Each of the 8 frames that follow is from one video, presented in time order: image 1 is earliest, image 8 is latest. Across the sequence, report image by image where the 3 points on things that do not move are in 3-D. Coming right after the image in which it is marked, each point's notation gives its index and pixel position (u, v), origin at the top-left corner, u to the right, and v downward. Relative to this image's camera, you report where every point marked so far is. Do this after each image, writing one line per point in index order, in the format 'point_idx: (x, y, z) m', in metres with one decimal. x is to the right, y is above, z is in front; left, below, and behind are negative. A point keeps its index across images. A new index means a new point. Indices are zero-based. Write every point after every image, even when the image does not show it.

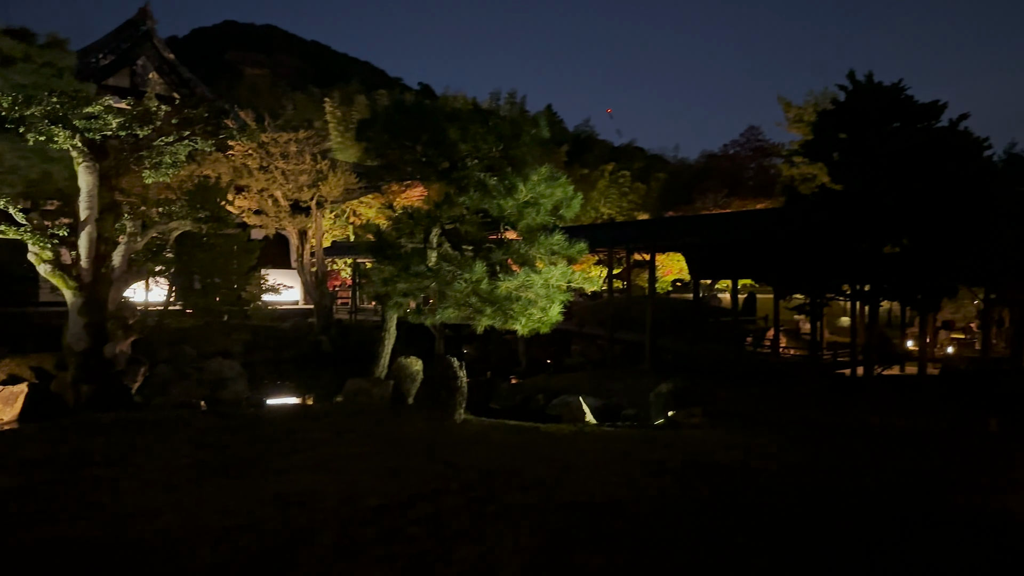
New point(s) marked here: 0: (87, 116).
0: (-5.1, +2.1, +9.7) m
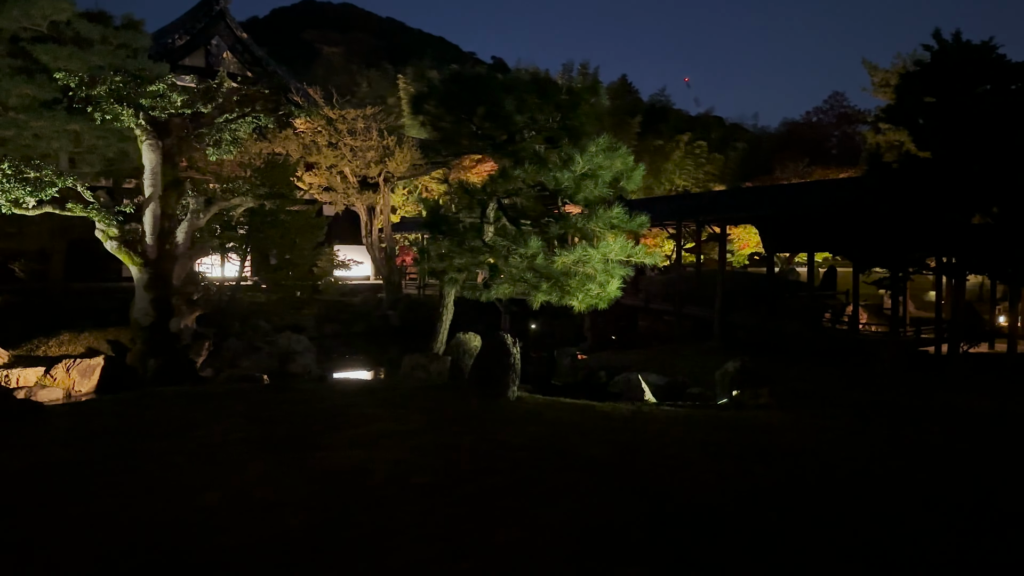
0: (-4.4, +2.4, +9.8) m
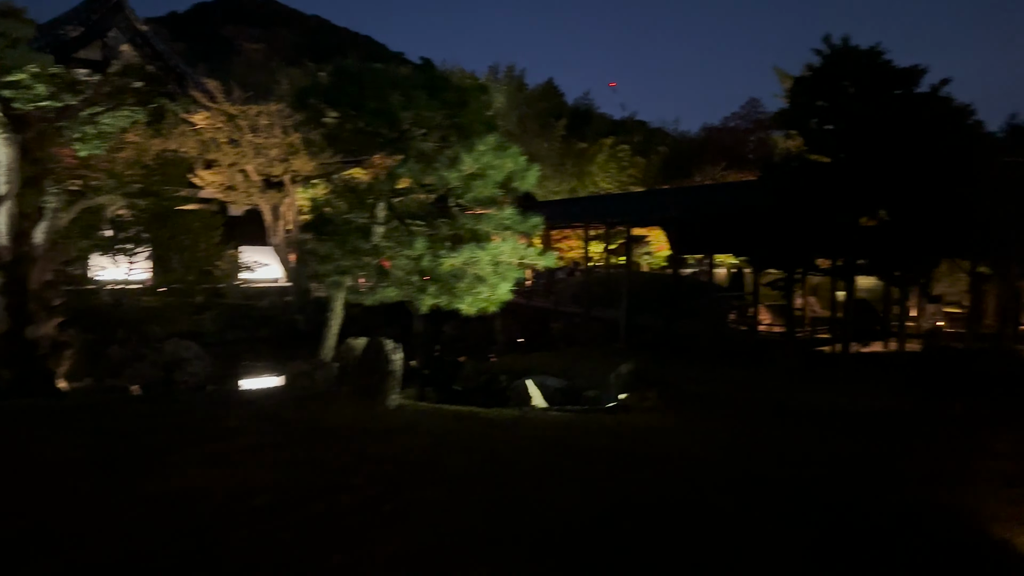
0: (-5.7, +2.3, +9.1) m
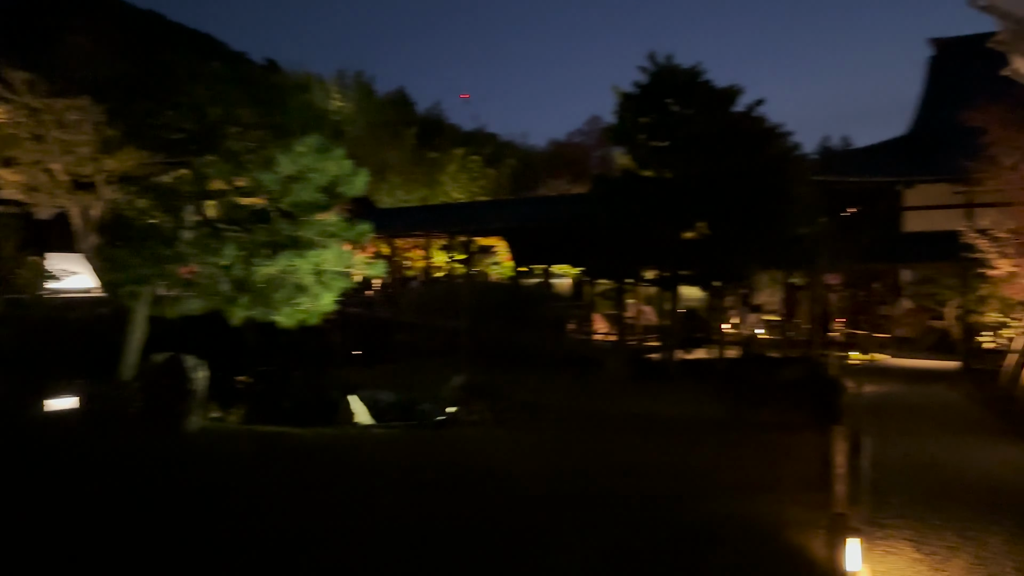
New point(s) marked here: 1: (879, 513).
0: (-7.5, +2.2, +7.6) m
1: (+2.4, -1.5, +5.2) m
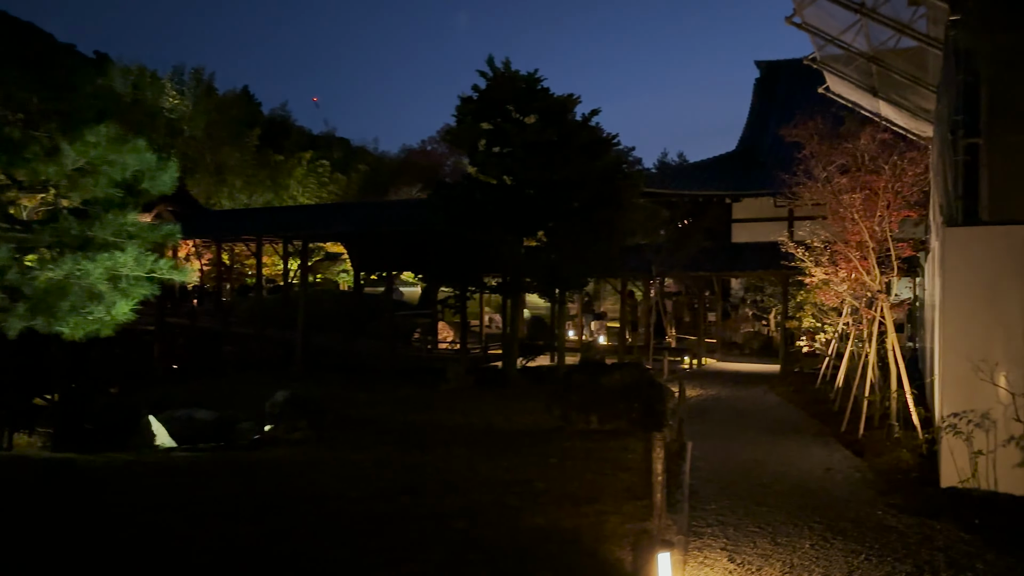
0: (-9.0, +2.1, +5.7) m
1: (+1.2, -1.5, +5.1) m
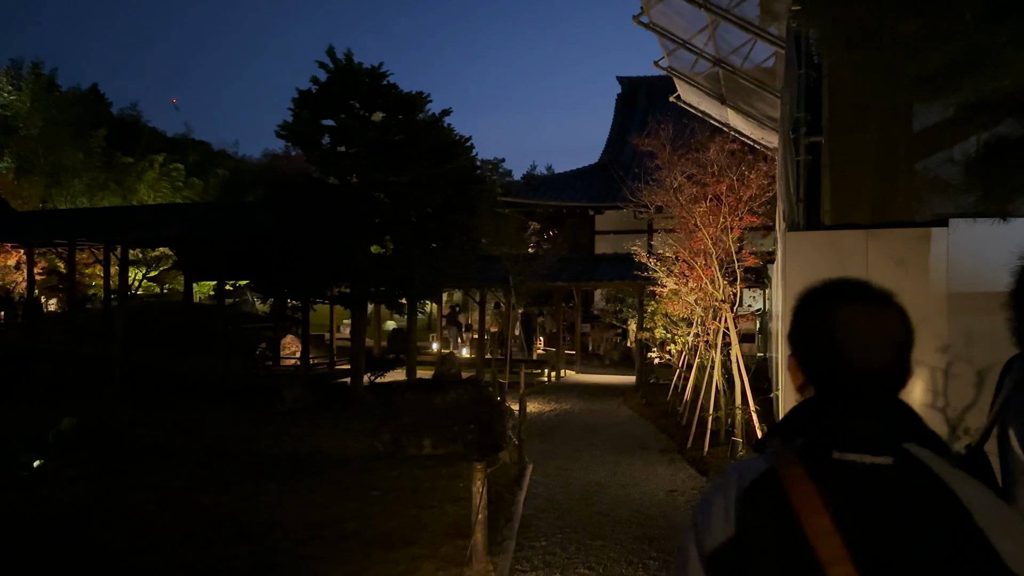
0: (-10.1, +2.1, +3.5) m
1: (+0.1, -1.5, +4.5) m
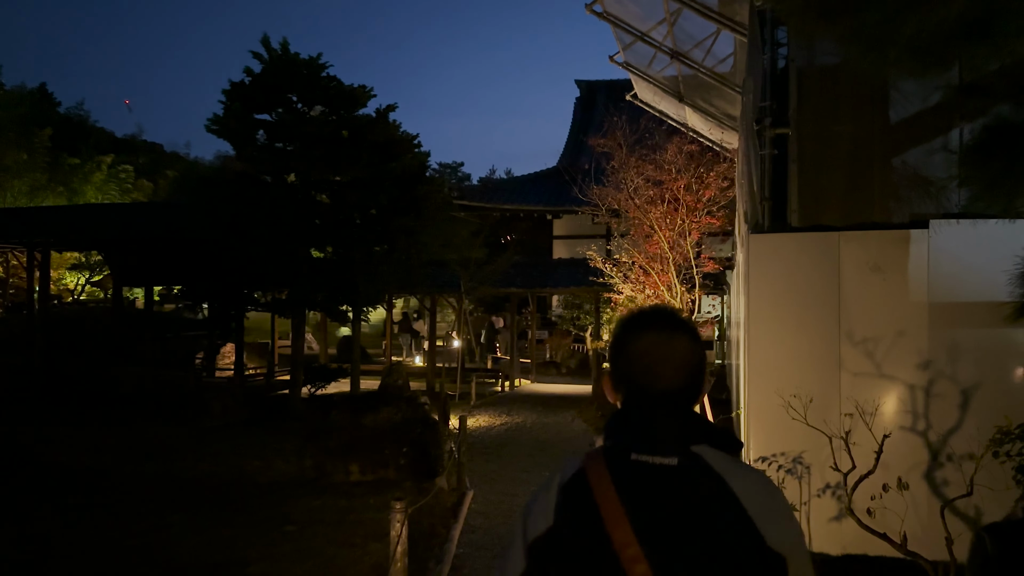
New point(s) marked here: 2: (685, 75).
0: (-10.4, +2.1, +2.4) m
1: (-0.3, -1.6, +3.9) m
2: (+1.9, +2.4, +9.0) m
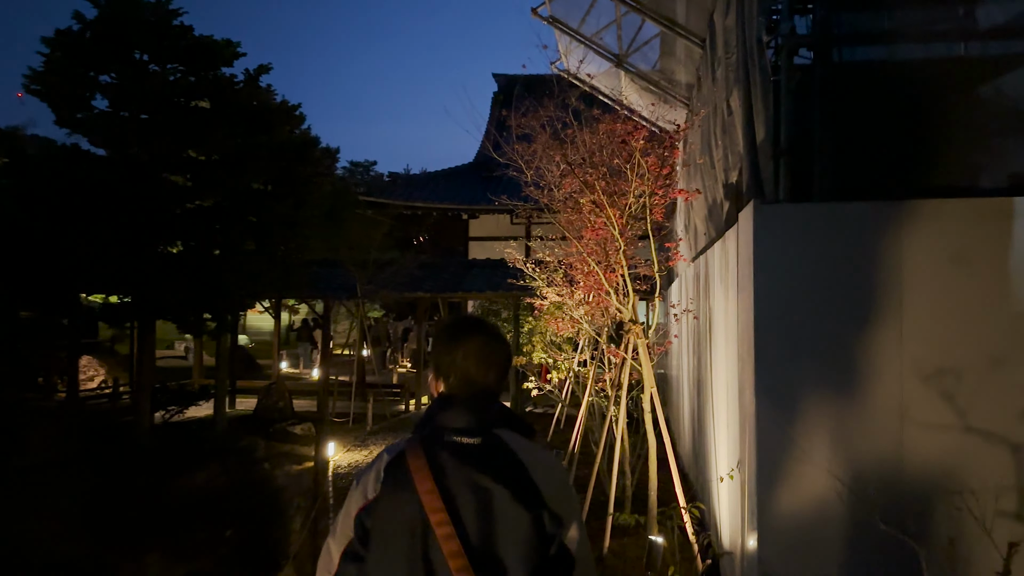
0: (-10.6, +2.1, -0.5) m
1: (-0.7, -1.6, +2.0) m
2: (+1.0, +2.3, +7.3) m
